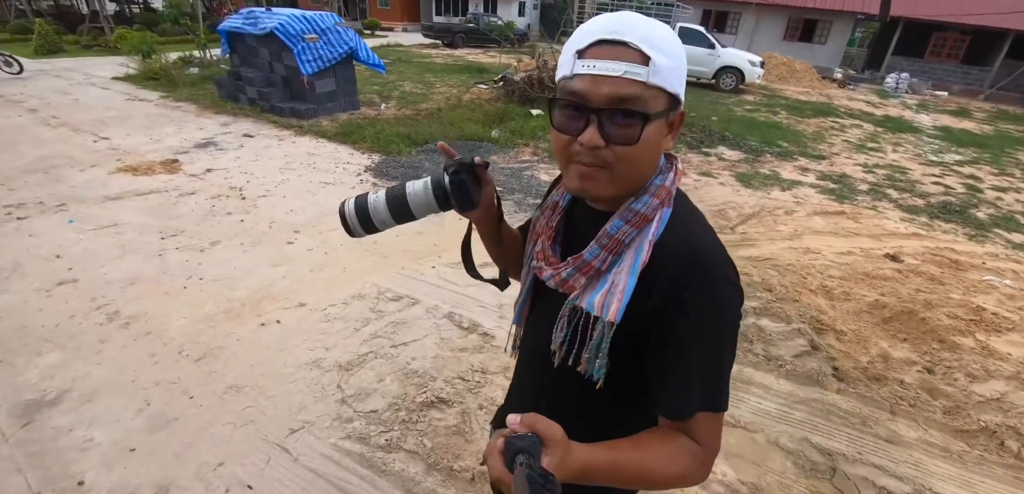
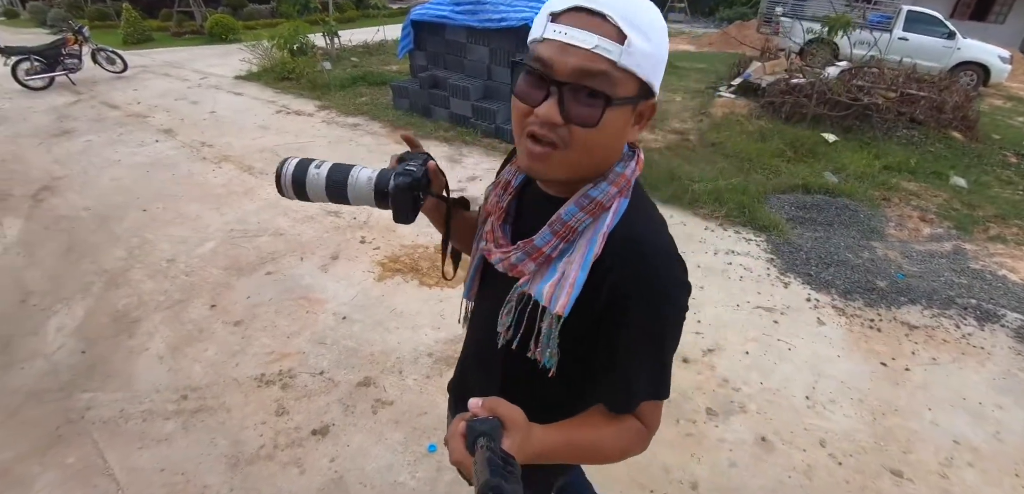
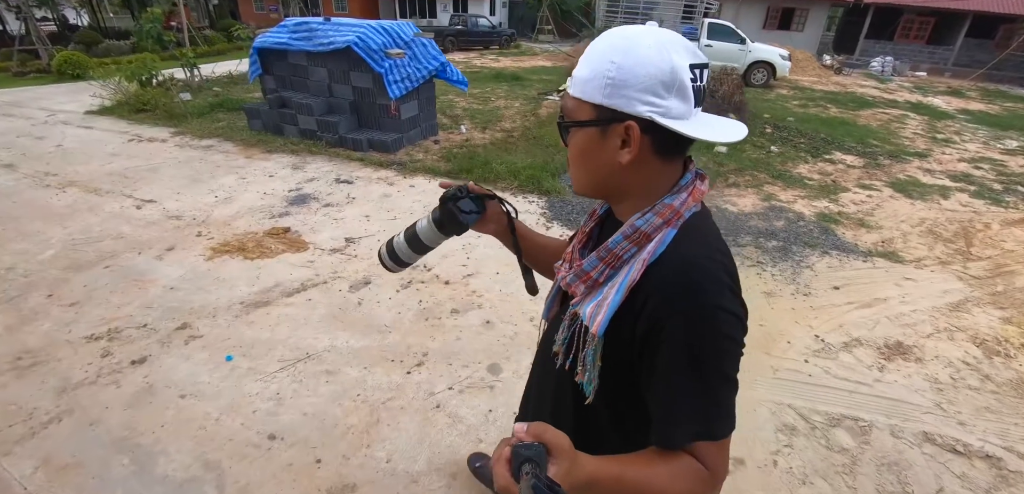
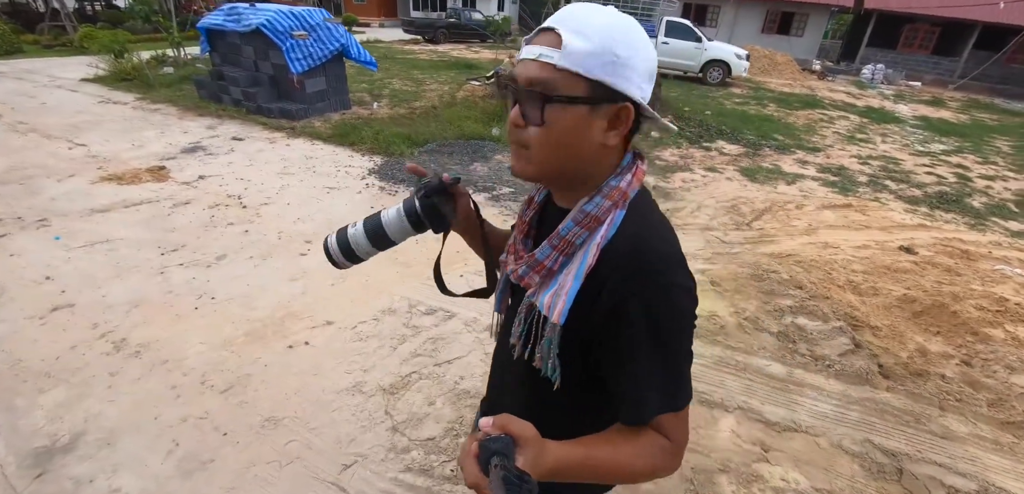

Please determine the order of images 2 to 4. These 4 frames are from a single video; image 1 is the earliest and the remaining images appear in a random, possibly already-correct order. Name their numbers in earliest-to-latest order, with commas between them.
4, 3, 2
